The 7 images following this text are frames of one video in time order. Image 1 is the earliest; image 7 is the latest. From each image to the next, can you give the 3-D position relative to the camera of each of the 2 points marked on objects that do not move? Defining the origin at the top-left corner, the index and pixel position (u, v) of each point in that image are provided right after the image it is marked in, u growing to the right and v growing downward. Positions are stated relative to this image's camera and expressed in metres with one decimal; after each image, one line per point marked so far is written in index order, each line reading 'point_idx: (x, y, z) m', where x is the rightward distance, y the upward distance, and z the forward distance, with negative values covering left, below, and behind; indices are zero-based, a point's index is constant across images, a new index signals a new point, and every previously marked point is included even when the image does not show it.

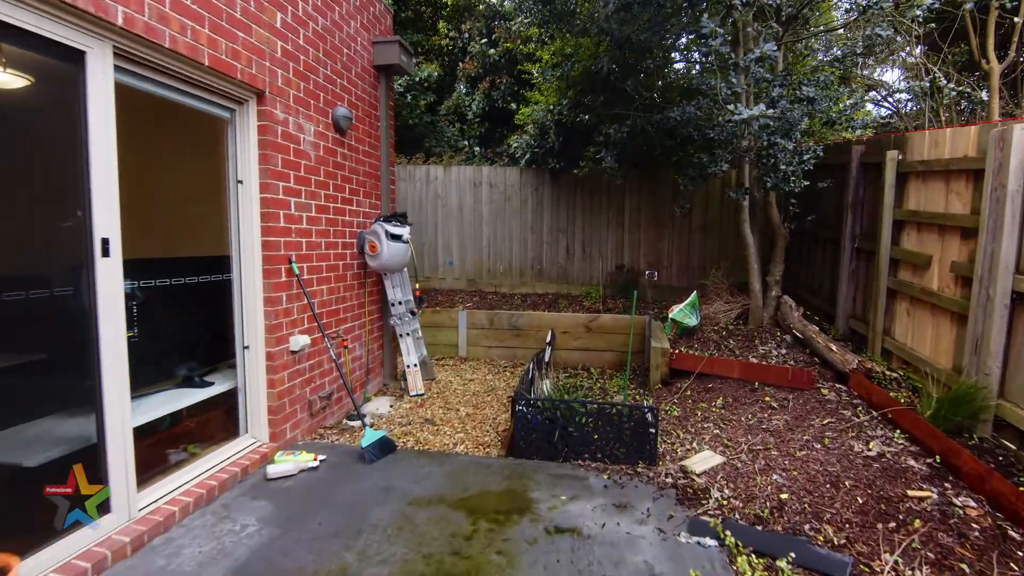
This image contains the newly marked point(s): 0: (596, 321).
0: (+0.9, -0.3, +5.4) m
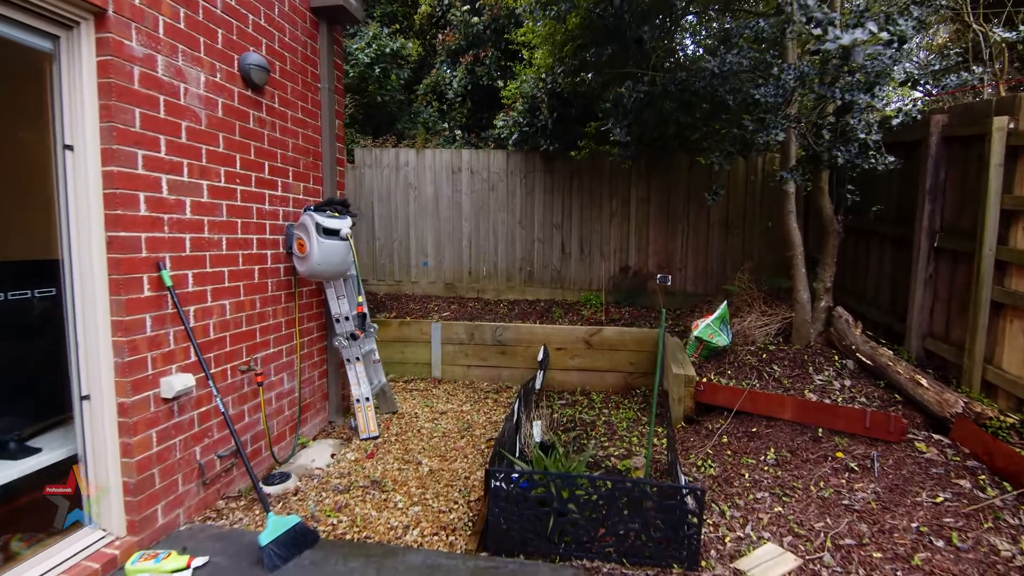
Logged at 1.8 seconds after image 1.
0: (+0.7, -0.4, +4.4) m
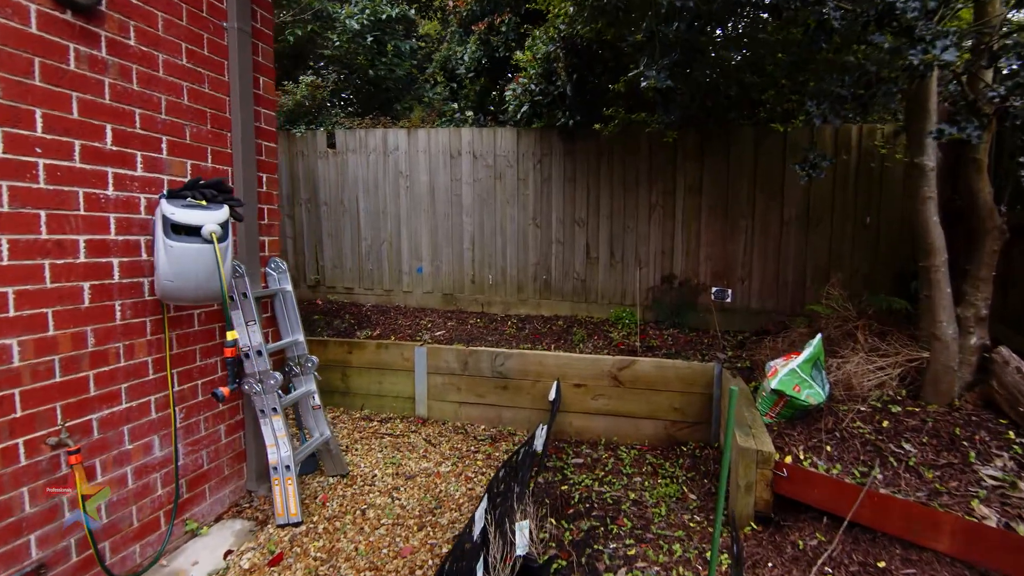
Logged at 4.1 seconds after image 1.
0: (+0.7, -0.5, +3.3) m
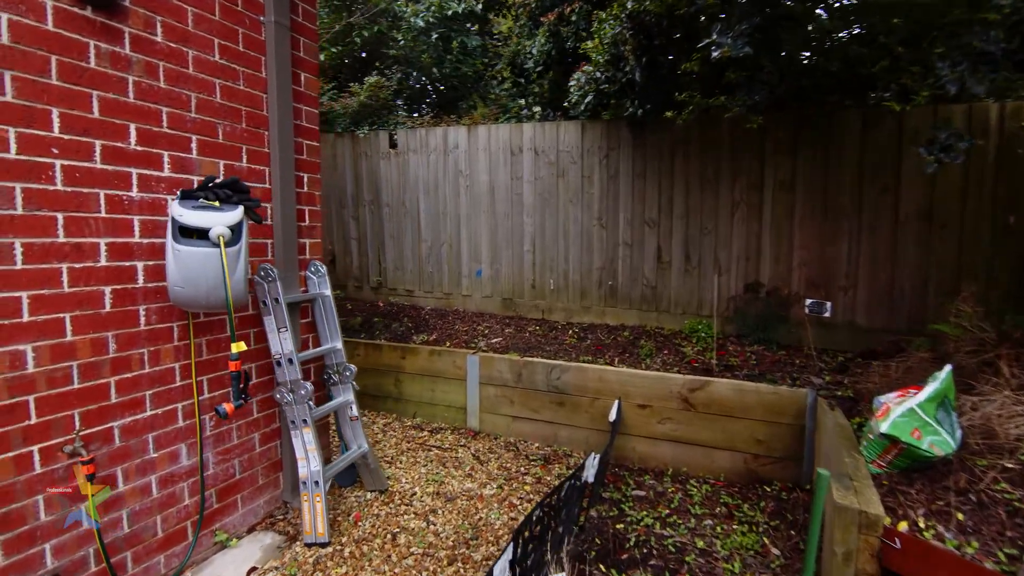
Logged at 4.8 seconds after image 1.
0: (+1.1, -0.6, +2.9) m
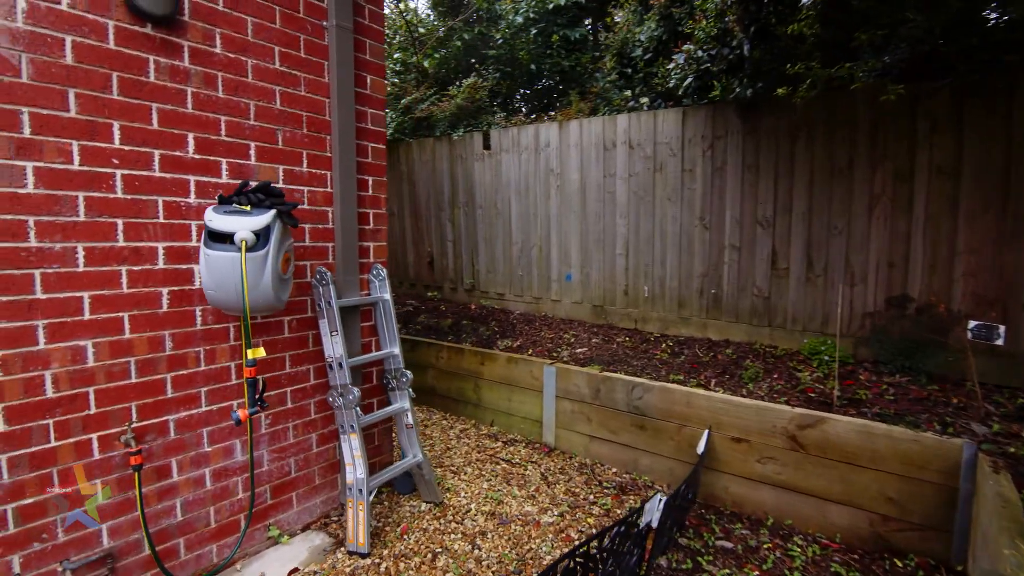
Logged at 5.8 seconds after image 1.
0: (+1.4, -0.6, +2.3) m
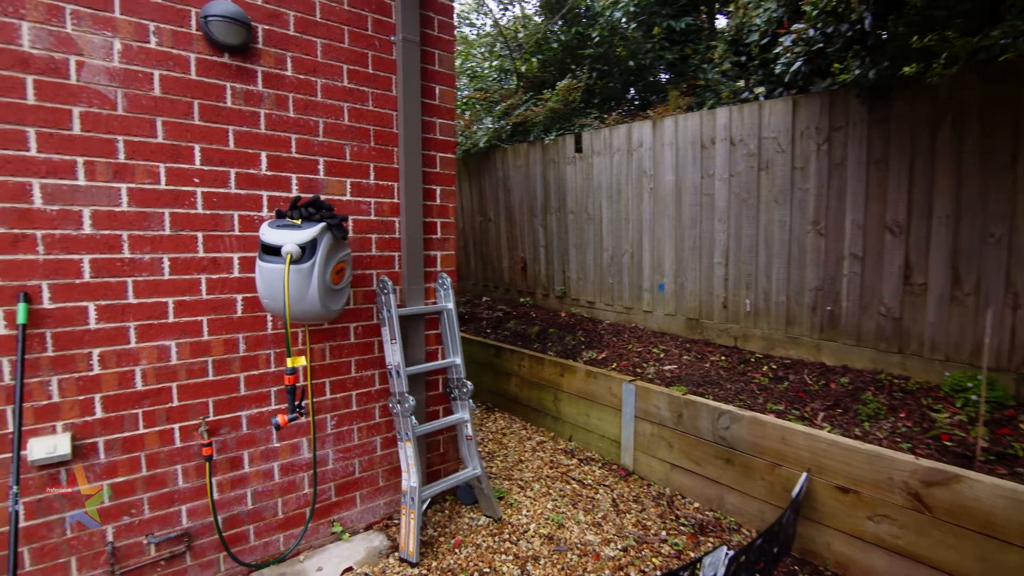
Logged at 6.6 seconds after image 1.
0: (+1.6, -0.7, +1.9) m
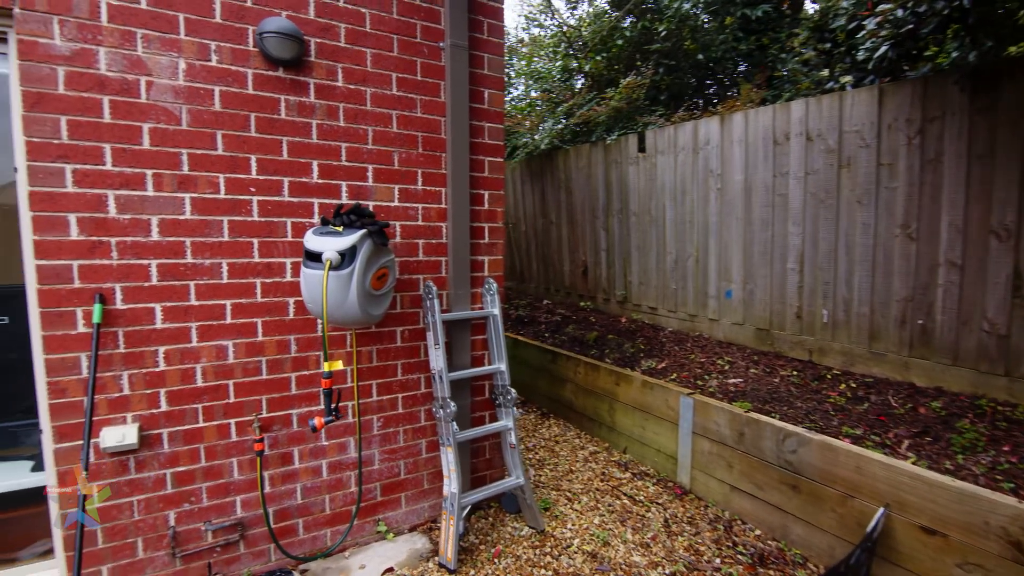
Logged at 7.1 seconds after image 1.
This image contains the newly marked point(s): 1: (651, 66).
0: (+1.7, -0.8, +1.6) m
1: (+1.3, +2.0, +4.7) m
